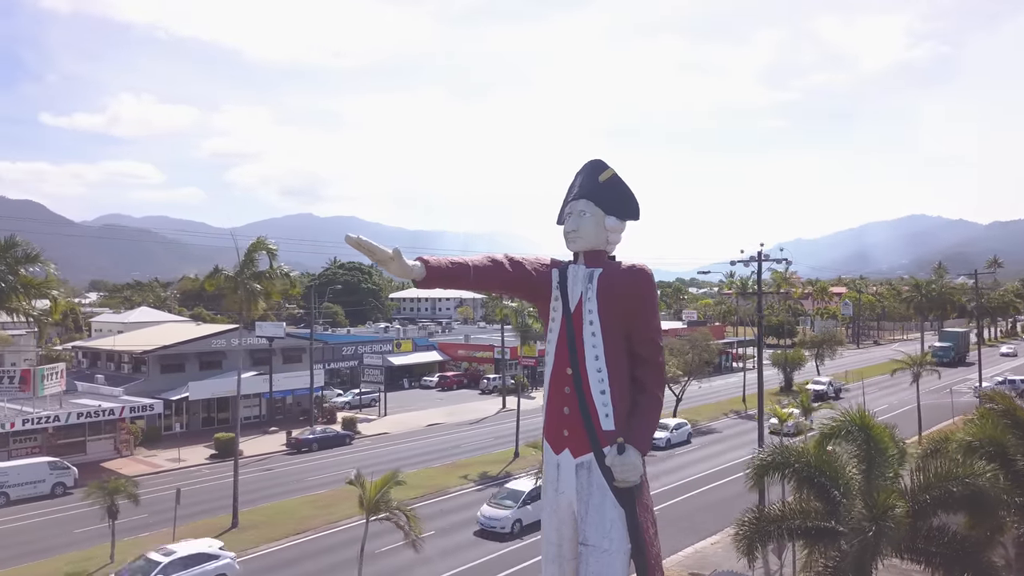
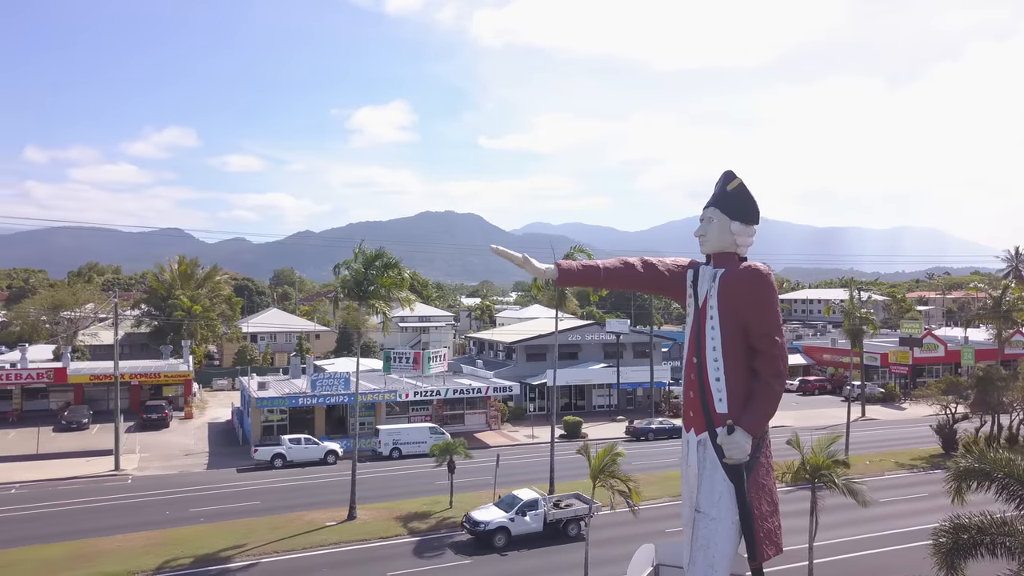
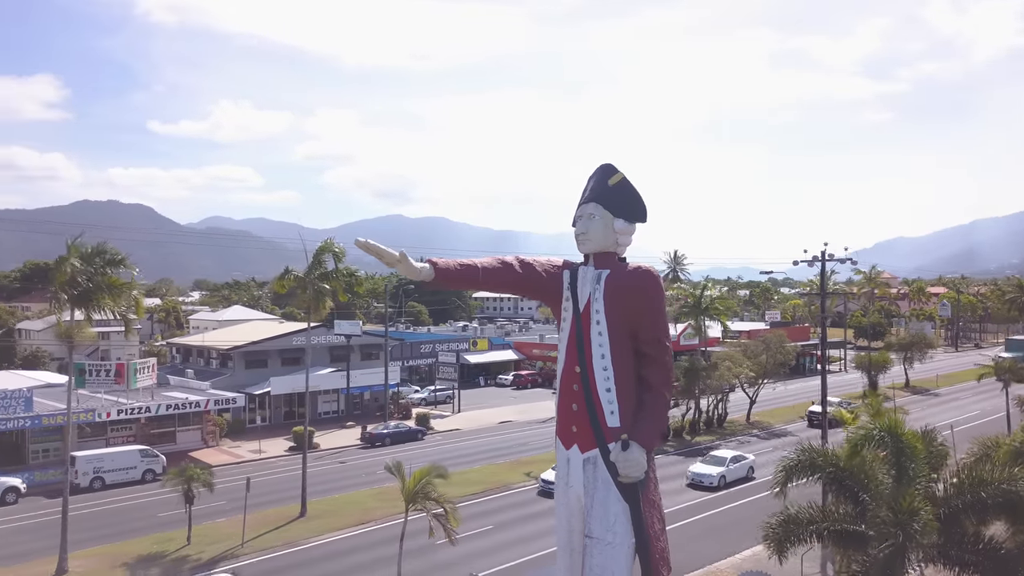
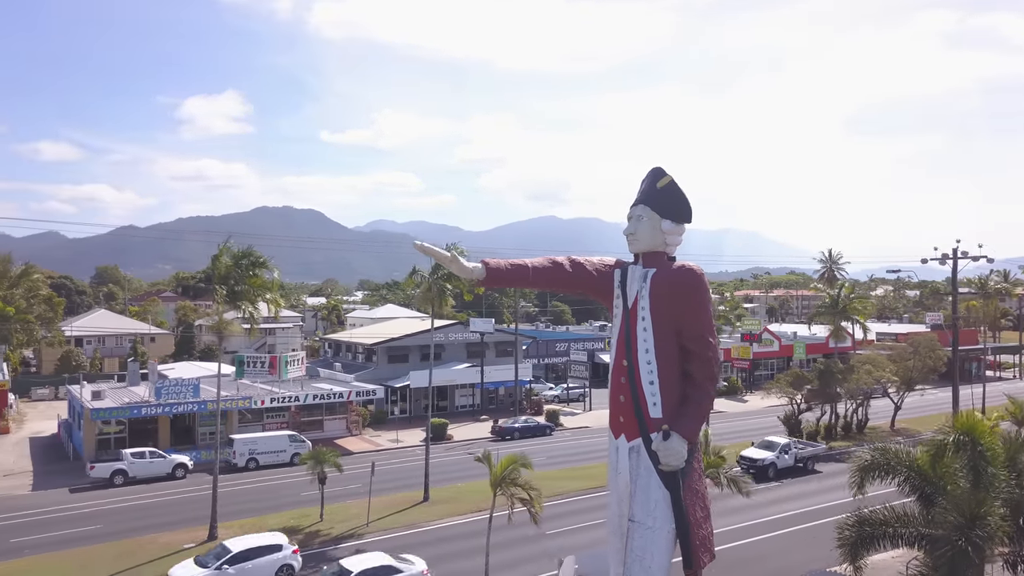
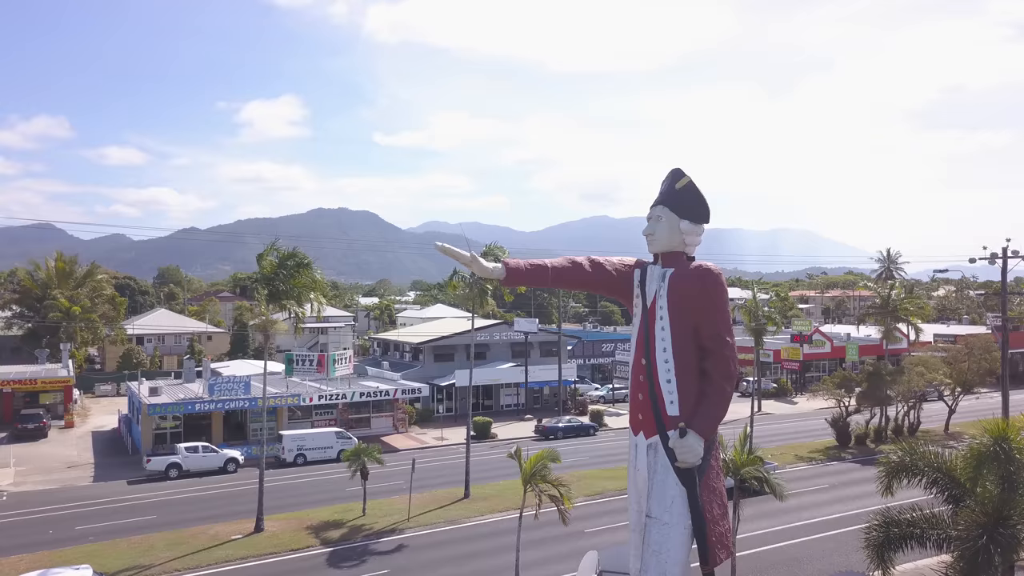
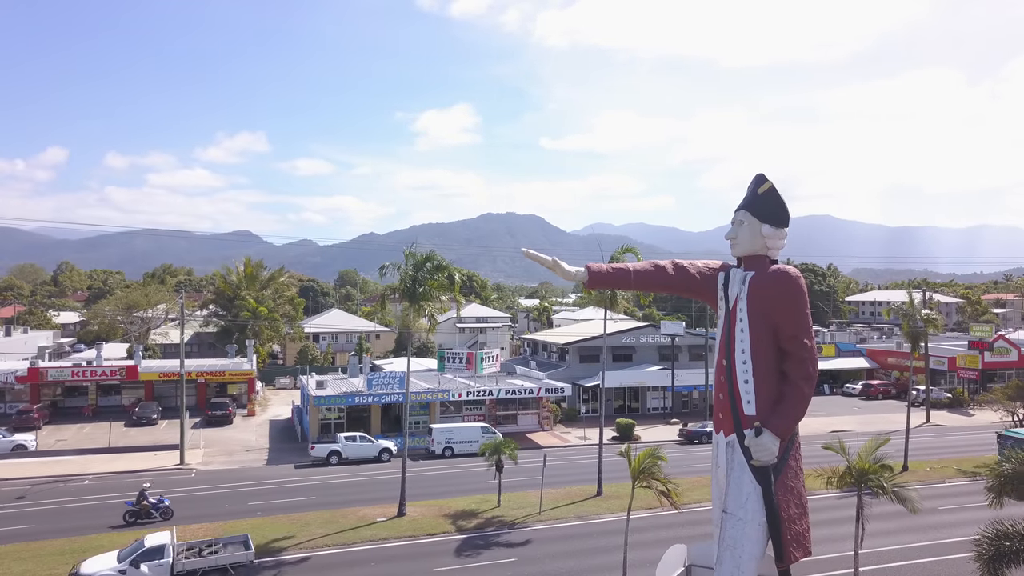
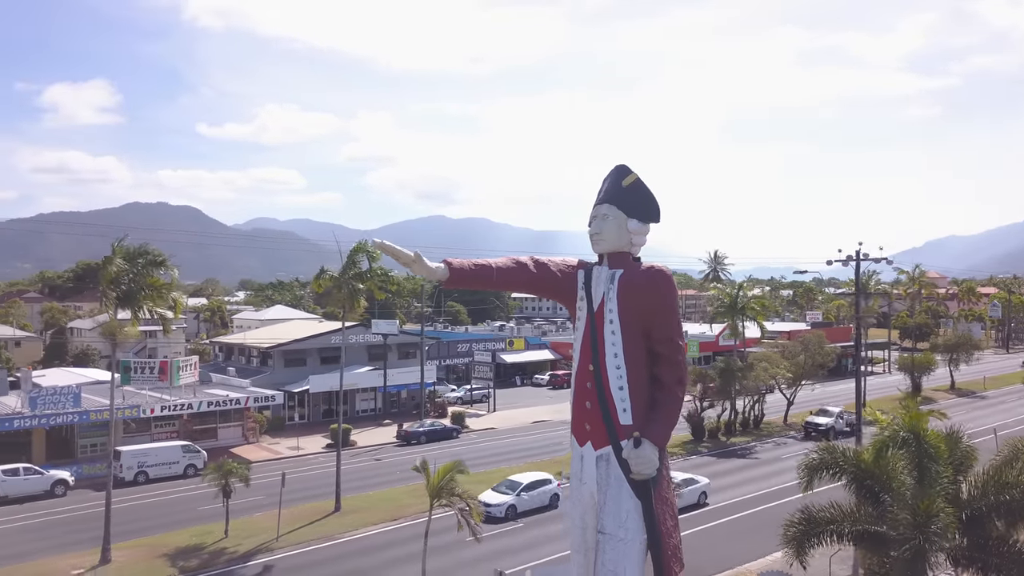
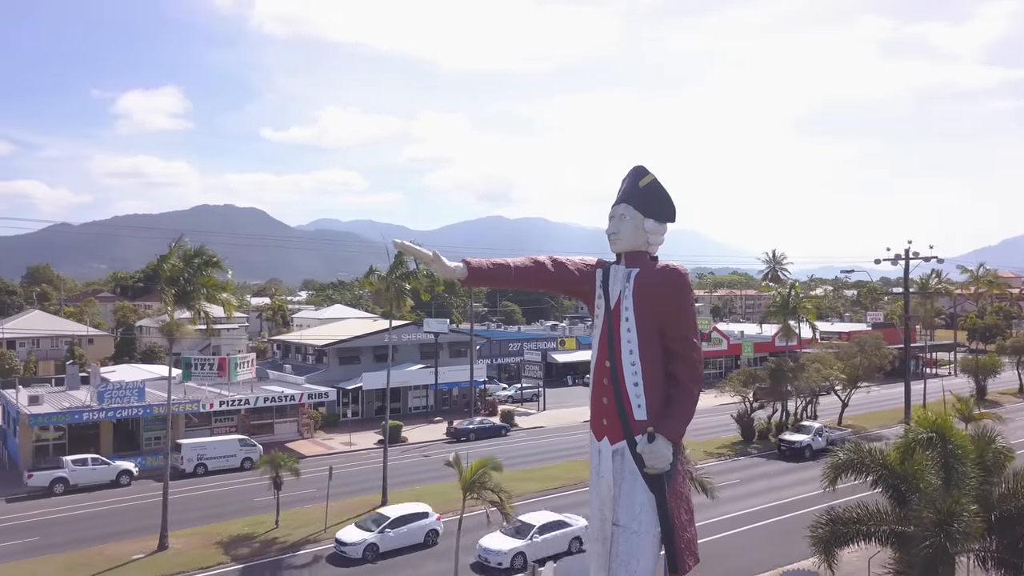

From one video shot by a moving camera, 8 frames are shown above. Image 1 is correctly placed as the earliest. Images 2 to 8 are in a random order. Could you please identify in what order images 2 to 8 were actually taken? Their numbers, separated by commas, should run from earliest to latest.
3, 7, 8, 4, 5, 2, 6
